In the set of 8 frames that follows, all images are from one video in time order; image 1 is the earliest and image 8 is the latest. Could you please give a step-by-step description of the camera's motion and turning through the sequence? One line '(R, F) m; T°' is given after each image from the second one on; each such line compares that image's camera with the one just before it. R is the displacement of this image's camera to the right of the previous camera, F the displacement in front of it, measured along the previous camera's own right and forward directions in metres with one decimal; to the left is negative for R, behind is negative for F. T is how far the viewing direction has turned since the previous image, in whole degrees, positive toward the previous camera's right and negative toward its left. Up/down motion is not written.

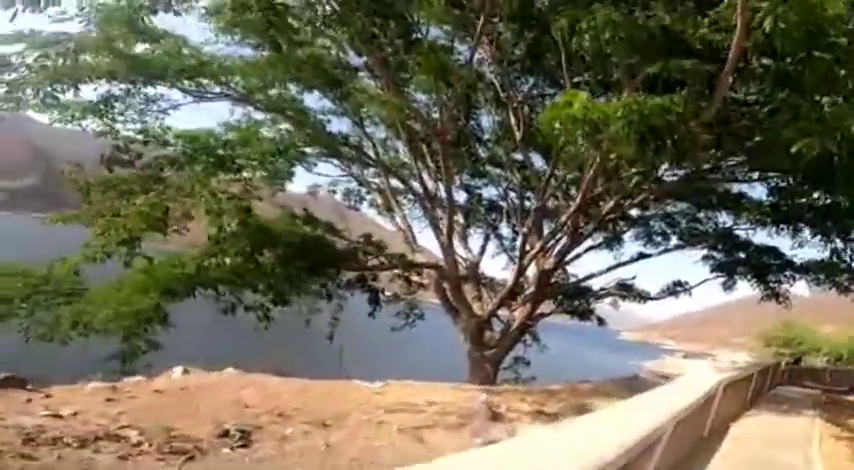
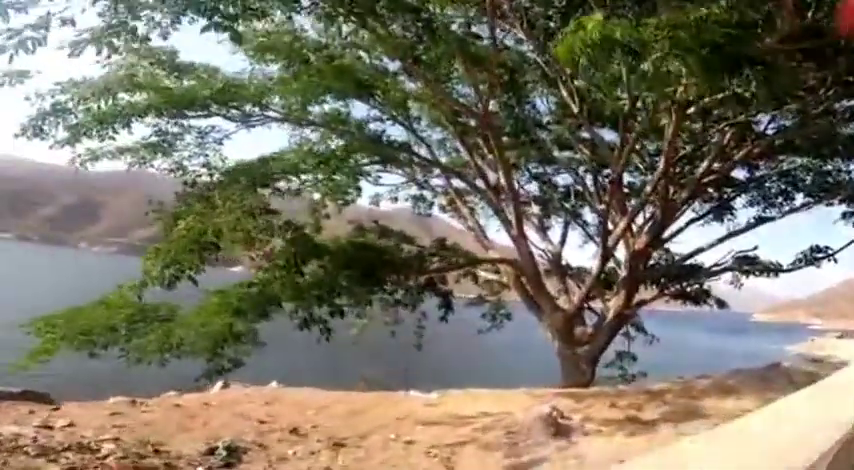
(+0.5, +0.6) m; -12°
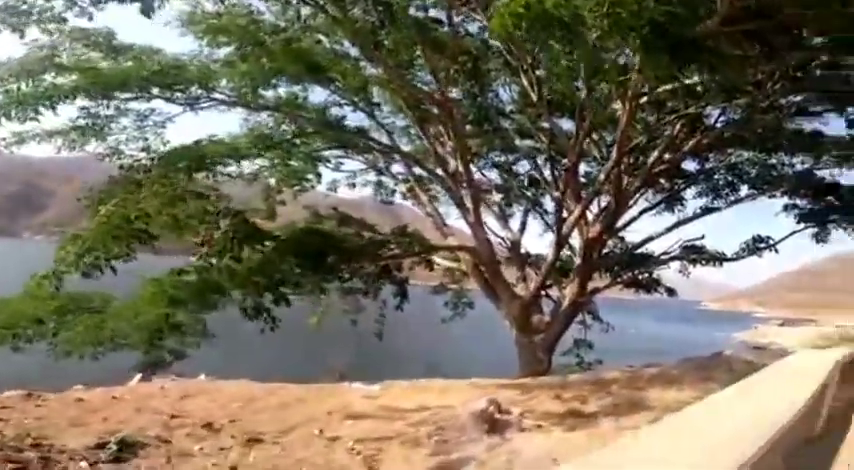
(+0.3, +0.2) m; +4°
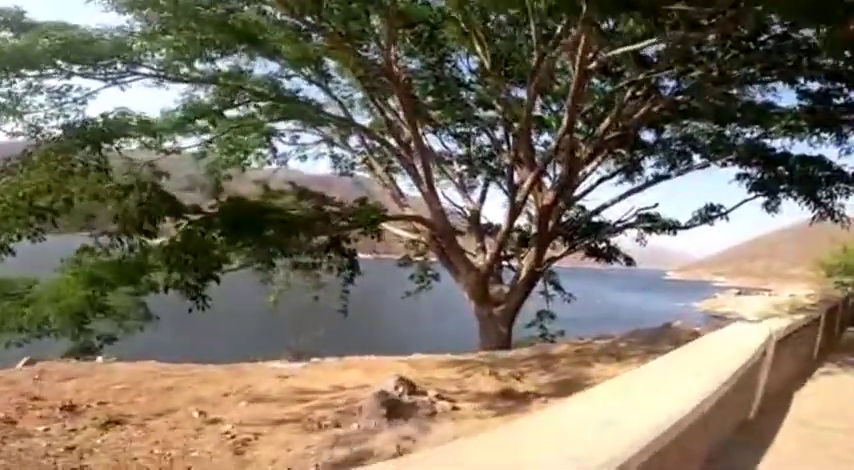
(+0.5, +0.4) m; +3°
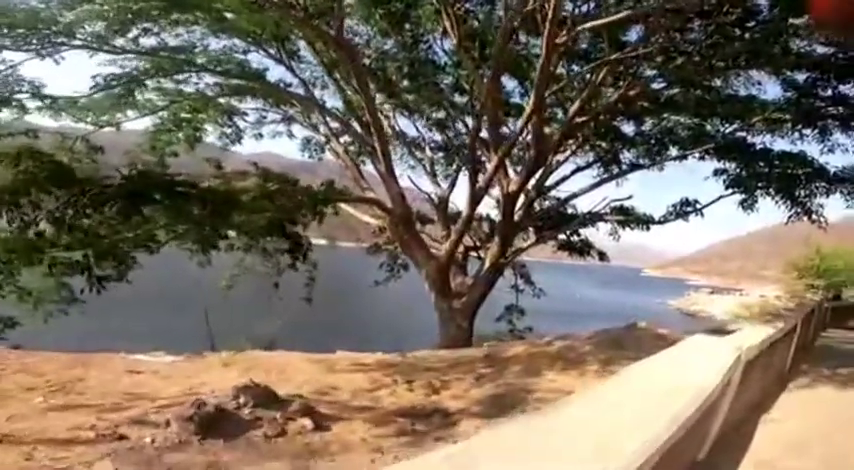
(+0.6, +0.8) m; +2°
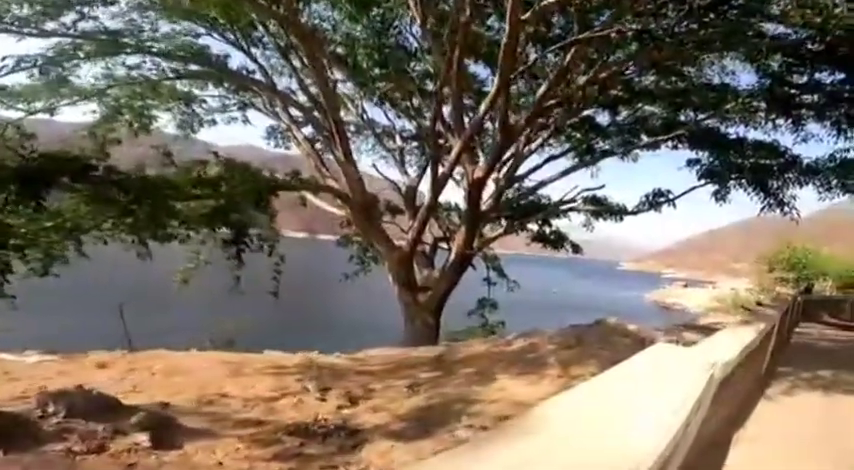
(+0.4, +0.6) m; +2°
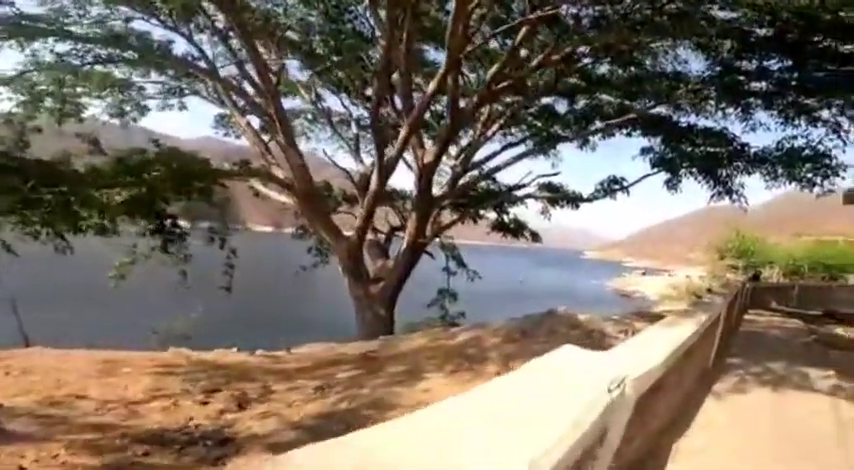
(+0.4, +0.4) m; +4°
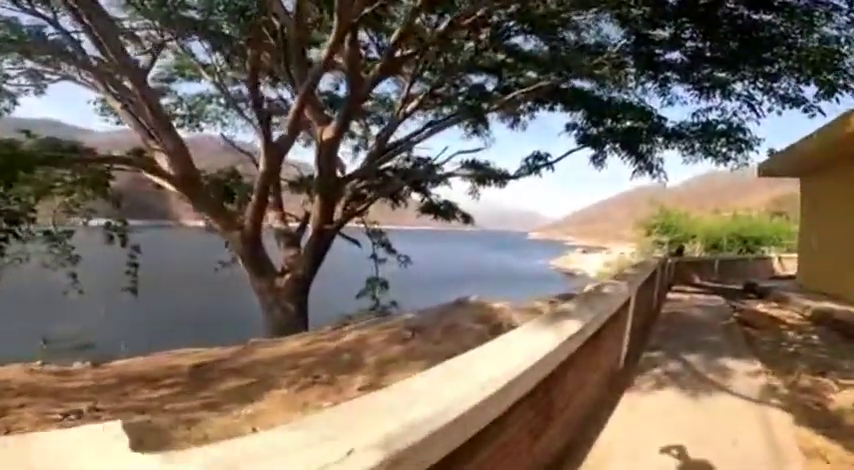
(+0.7, +0.9) m; +7°
